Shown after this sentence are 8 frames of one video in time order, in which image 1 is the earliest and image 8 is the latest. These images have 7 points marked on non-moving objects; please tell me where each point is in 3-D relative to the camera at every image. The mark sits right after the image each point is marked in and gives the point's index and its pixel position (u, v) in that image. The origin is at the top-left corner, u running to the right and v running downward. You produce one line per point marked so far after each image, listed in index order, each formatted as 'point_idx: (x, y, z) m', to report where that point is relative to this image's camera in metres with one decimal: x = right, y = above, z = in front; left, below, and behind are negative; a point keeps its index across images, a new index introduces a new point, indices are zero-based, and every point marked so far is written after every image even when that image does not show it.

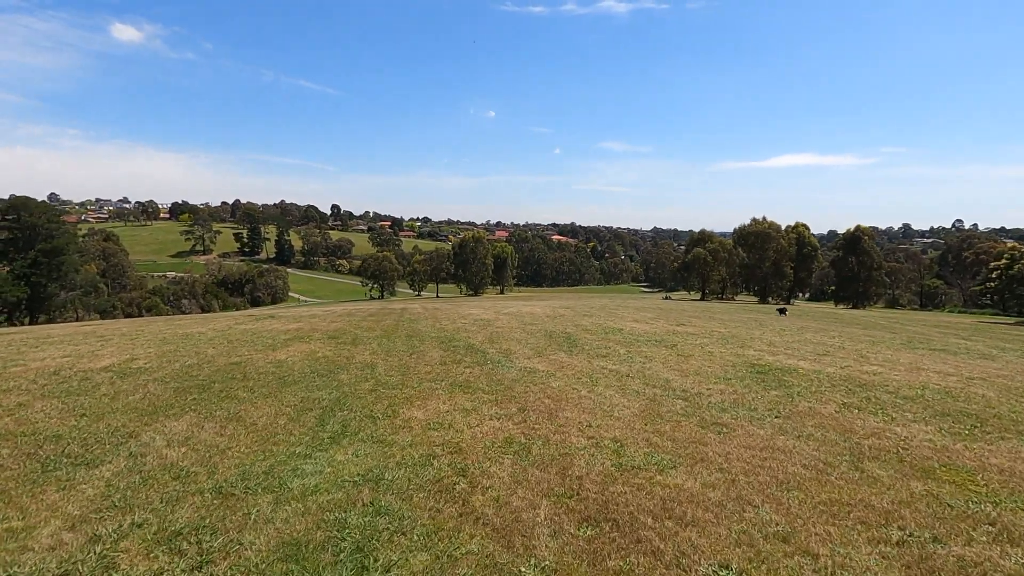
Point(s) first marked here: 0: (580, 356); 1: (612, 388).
0: (+2.1, -2.1, +16.4) m
1: (+2.1, -2.1, +11.4) m
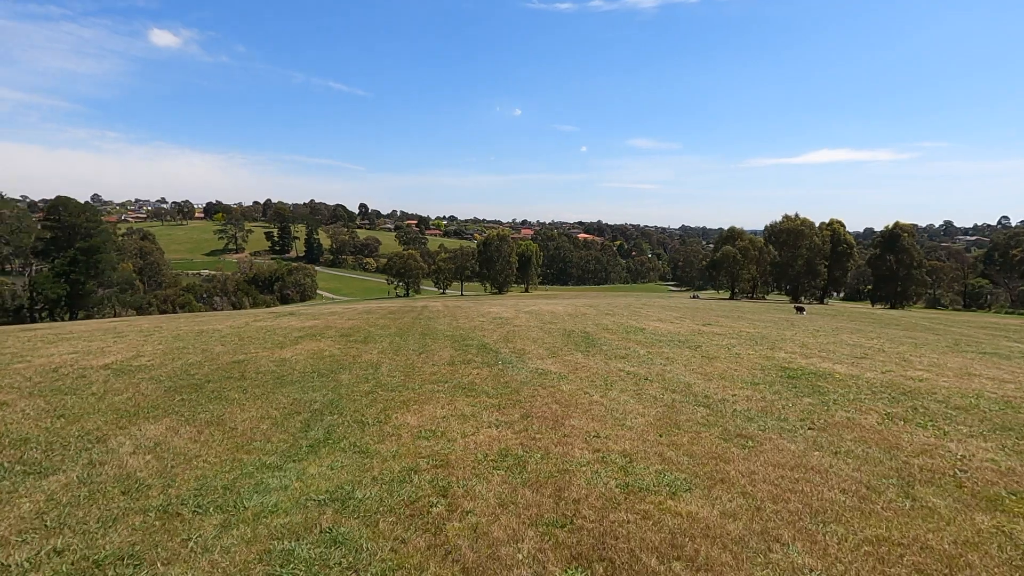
0: (+2.4, -2.0, +15.5) m
1: (+2.3, -2.1, +10.6) m
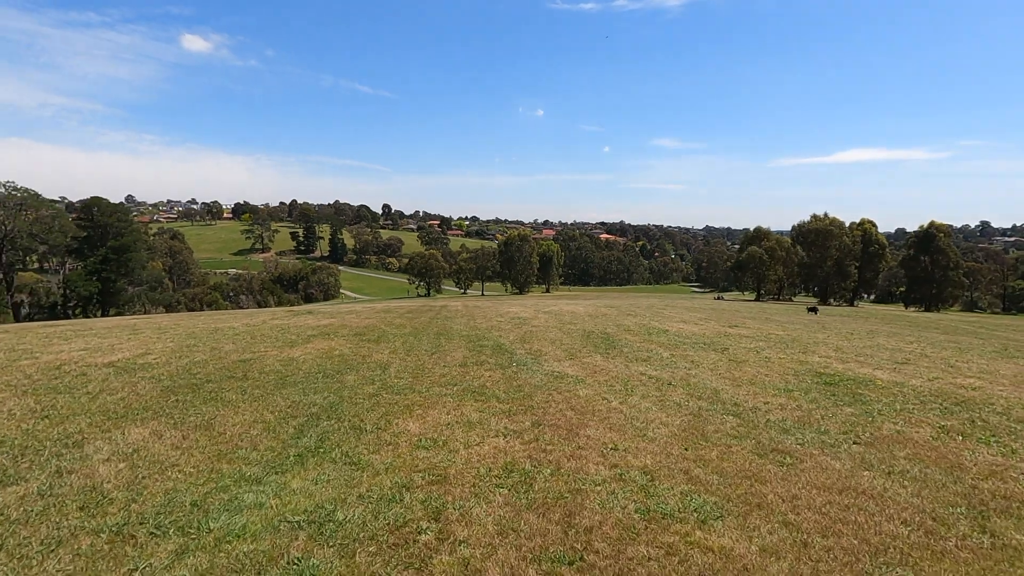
0: (+2.9, -2.0, +14.7) m
1: (+2.5, -2.0, +9.8) m
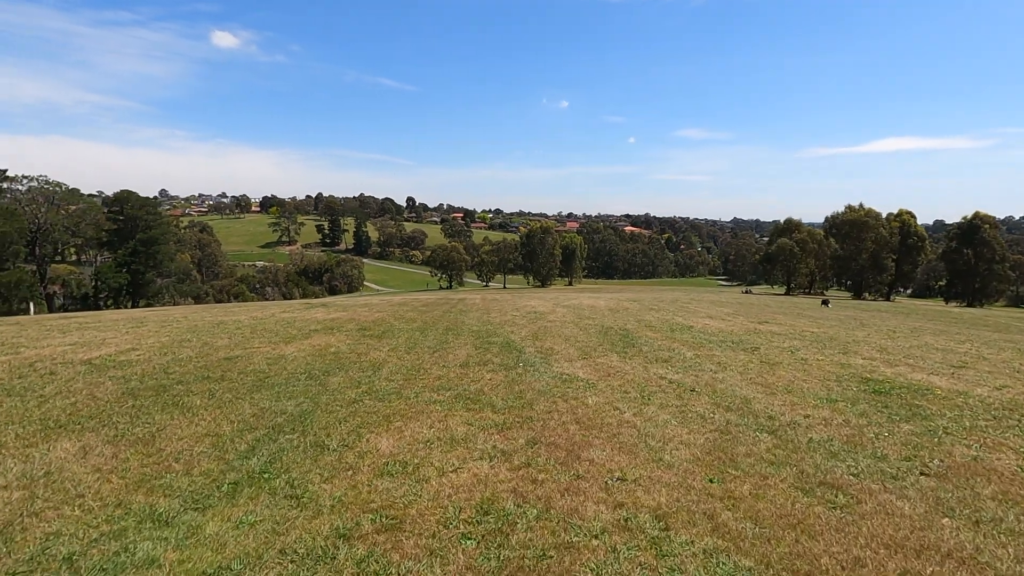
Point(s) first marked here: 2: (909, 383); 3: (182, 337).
0: (+3.1, -1.8, +13.4) m
1: (+2.5, -1.9, +8.5) m
2: (+7.9, -1.9, +10.8) m
3: (-10.2, -1.5, +16.6) m
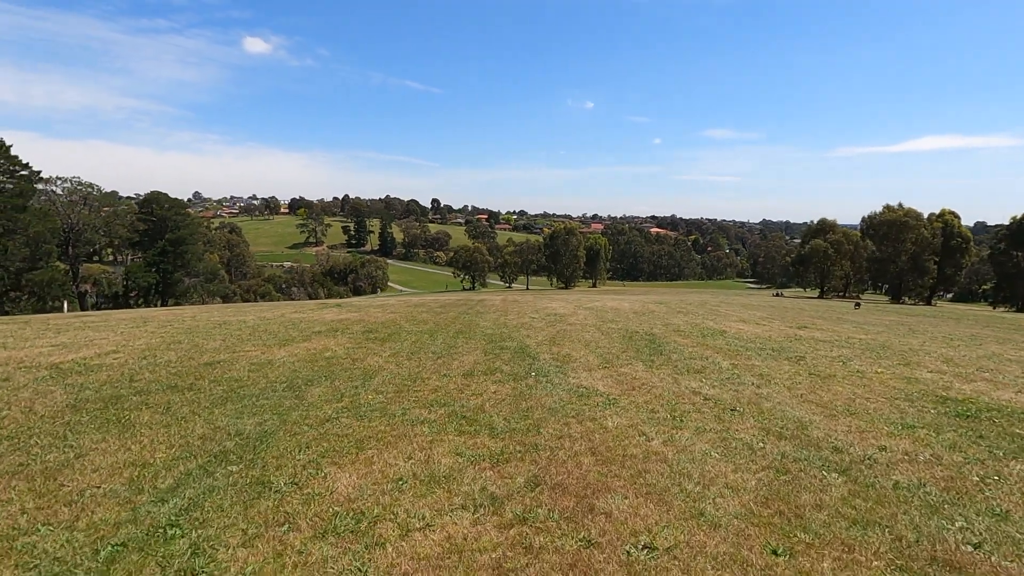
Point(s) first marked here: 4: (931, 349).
0: (+3.3, -1.8, +11.8) m
1: (+2.5, -1.9, +6.9) m
2: (+8.1, -1.9, +8.9) m
3: (-9.8, -1.5, +15.6) m
4: (+13.1, -1.9, +16.8) m
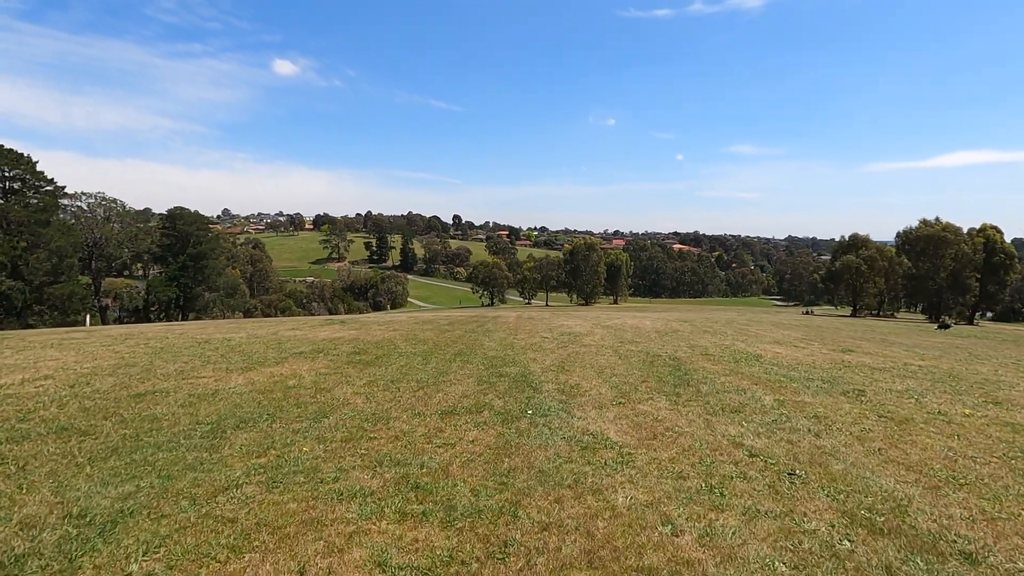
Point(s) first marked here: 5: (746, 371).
0: (+3.2, -2.1, +9.5) m
1: (+2.2, -2.1, +4.7) m
2: (+7.8, -2.2, +6.5) m
3: (-9.8, -1.9, +13.8) m
4: (+13.2, -2.4, +14.1) m
5: (+6.2, -2.2, +14.3) m
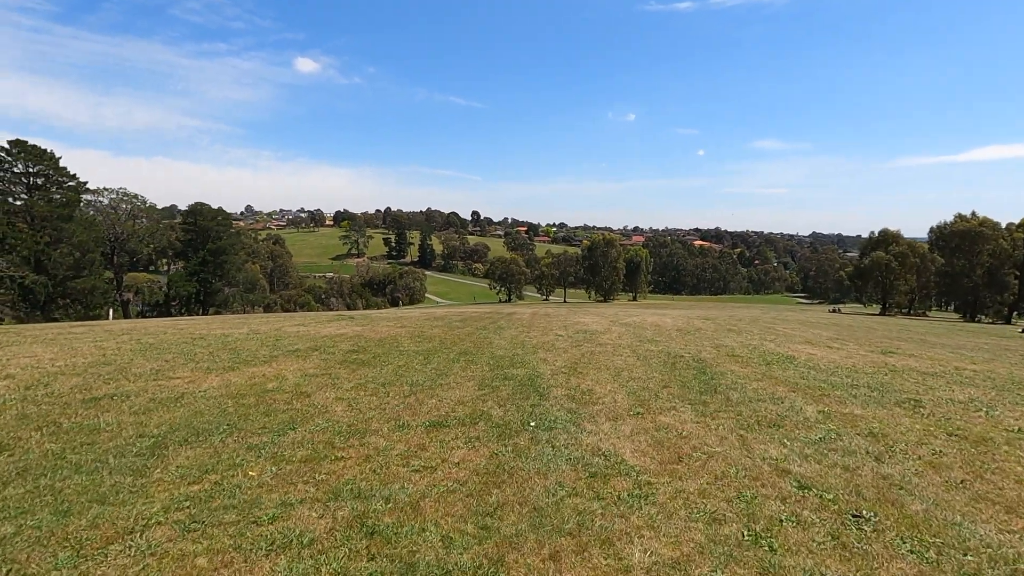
0: (+3.2, -2.0, +8.2) m
1: (+2.0, -2.0, +3.4) m
2: (+7.7, -2.1, +5.0) m
3: (-9.6, -1.7, +12.9) m
4: (+13.3, -2.3, +12.5) m
5: (+6.4, -2.1, +12.8) m
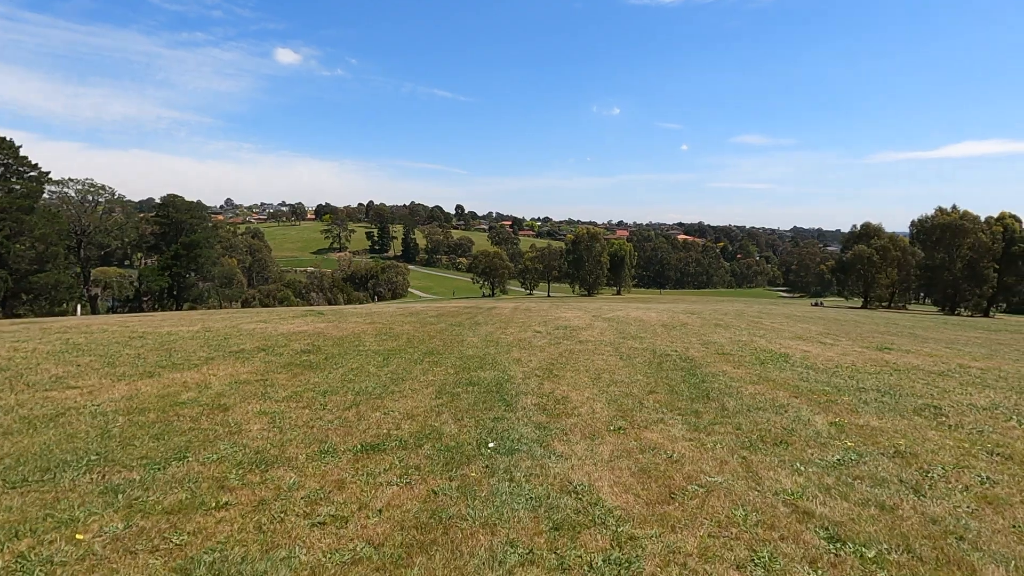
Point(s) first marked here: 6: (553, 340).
0: (+2.6, -1.9, +6.8) m
1: (+1.6, -2.0, +2.0) m
2: (+7.3, -2.0, +3.8) m
3: (-10.3, -1.5, +11.2) m
4: (+12.6, -2.2, +11.4) m
5: (+5.7, -1.9, +11.6) m
6: (+1.3, -1.7, +17.6) m
